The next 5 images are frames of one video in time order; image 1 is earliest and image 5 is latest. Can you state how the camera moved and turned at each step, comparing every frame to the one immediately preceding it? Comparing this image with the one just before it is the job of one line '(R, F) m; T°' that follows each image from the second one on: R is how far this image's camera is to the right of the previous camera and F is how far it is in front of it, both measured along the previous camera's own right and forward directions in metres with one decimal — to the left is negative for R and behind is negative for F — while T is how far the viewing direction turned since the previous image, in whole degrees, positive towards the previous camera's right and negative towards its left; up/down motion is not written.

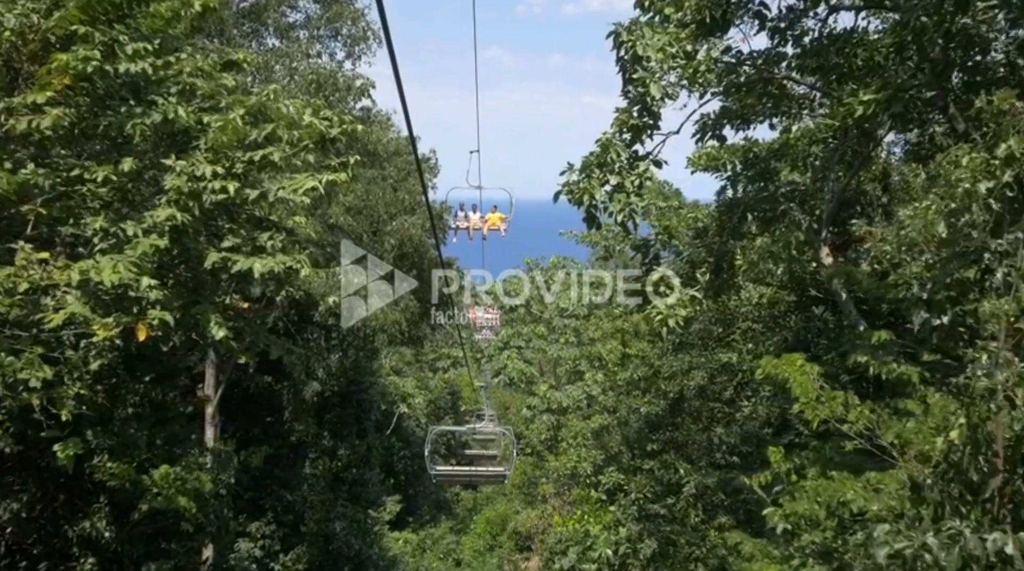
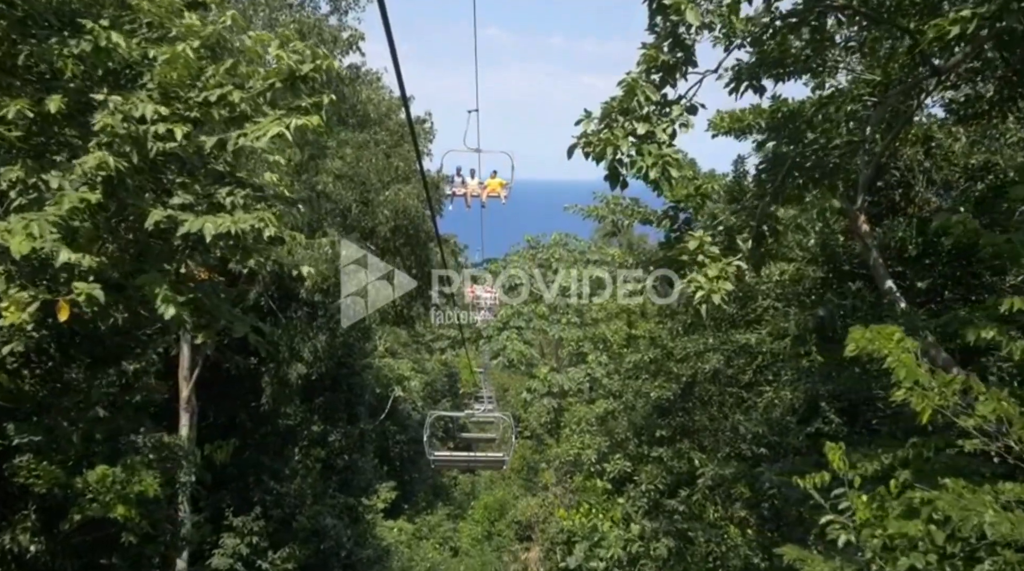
(0.0, +0.9) m; 0°
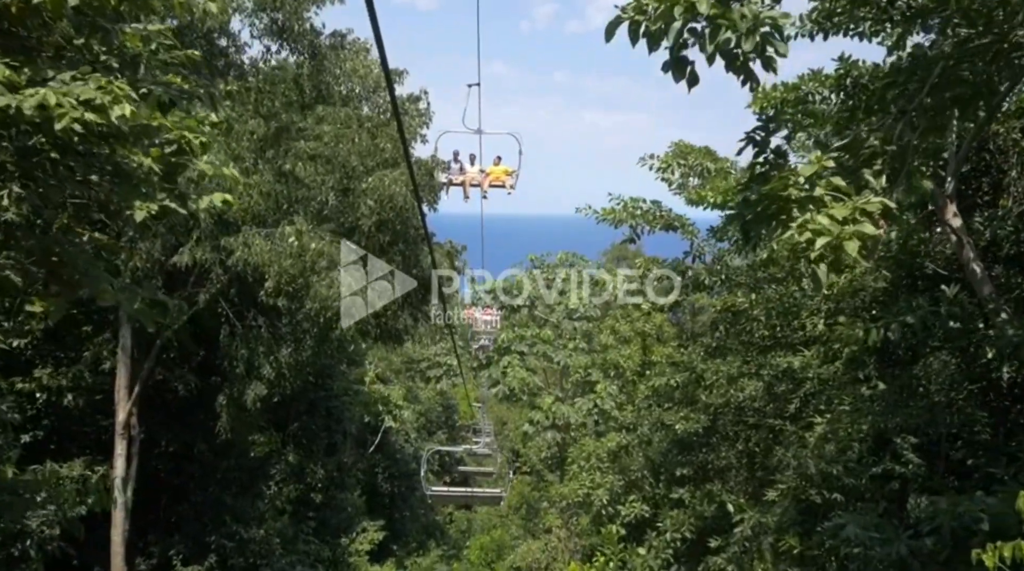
(0.0, +1.6) m; 0°
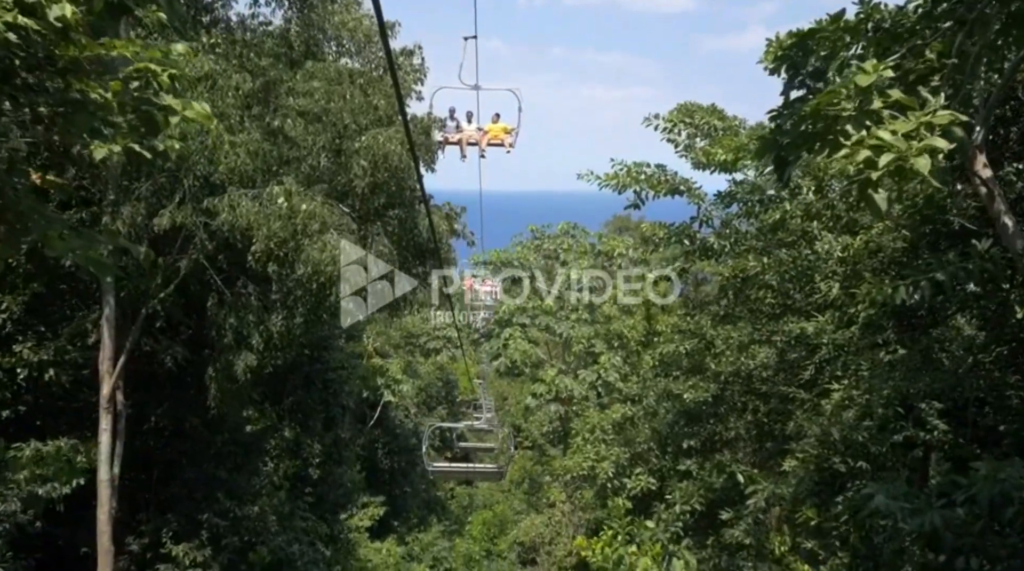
(0.0, +0.4) m; 0°
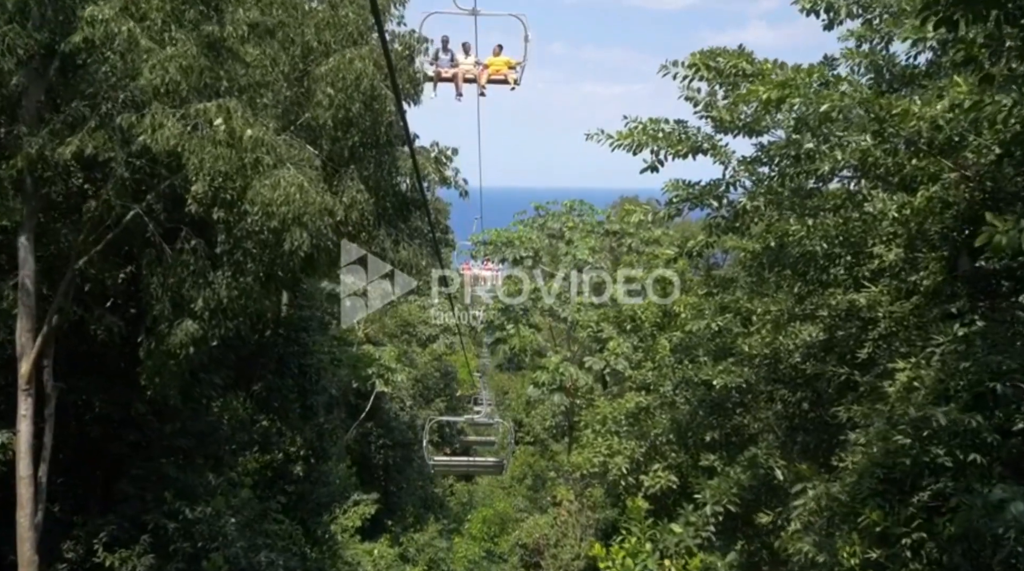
(0.0, +1.4) m; 0°
